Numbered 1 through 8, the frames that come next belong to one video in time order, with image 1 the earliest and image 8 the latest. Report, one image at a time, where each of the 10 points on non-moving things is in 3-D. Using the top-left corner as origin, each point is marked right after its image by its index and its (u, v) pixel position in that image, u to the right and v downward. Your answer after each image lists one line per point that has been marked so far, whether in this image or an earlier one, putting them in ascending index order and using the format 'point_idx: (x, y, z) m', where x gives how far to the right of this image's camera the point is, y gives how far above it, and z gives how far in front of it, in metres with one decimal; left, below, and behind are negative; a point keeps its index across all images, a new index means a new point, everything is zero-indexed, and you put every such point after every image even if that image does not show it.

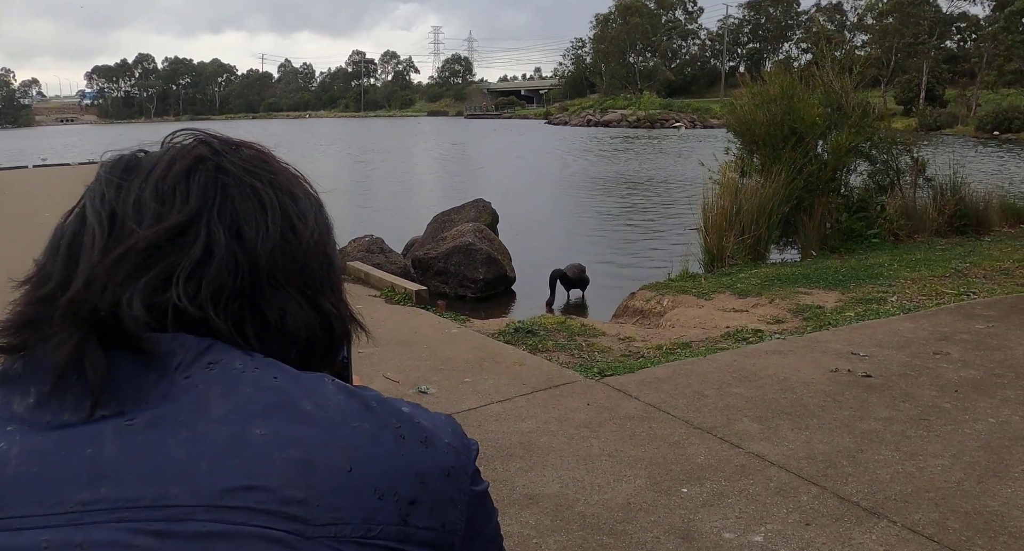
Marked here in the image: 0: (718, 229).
0: (+2.6, +0.6, +10.1) m
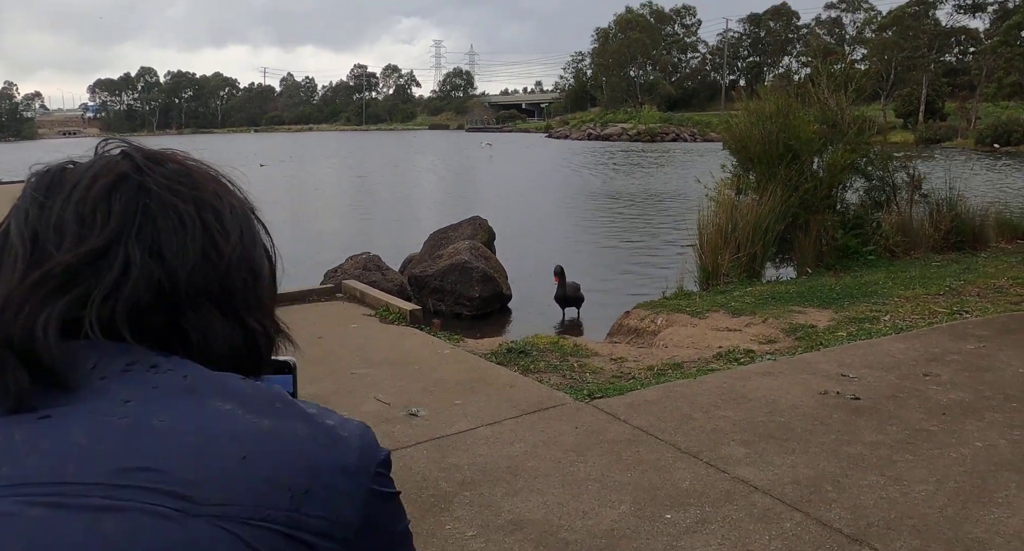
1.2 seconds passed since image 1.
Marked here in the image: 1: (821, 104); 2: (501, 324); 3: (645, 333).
0: (+2.5, +0.4, +10.1) m
1: (+4.5, +2.5, +11.4) m
2: (-0.1, -0.6, +9.6) m
3: (+1.3, -0.6, +7.7) m
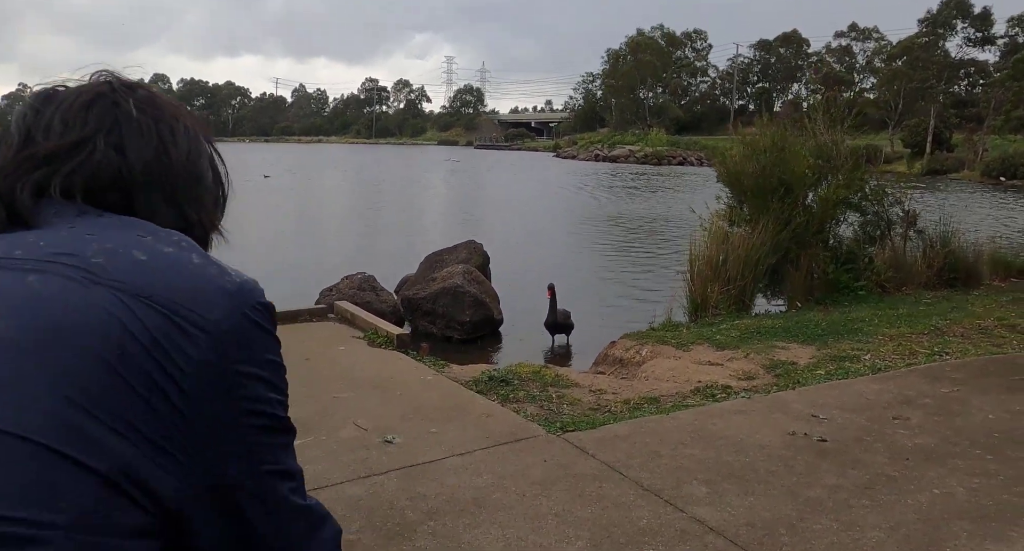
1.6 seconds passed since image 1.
0: (+2.4, 0.0, +10.2) m
1: (+4.5, +2.0, +11.6) m
2: (-0.3, -0.9, +9.7) m
3: (+1.2, -0.9, +7.8) m
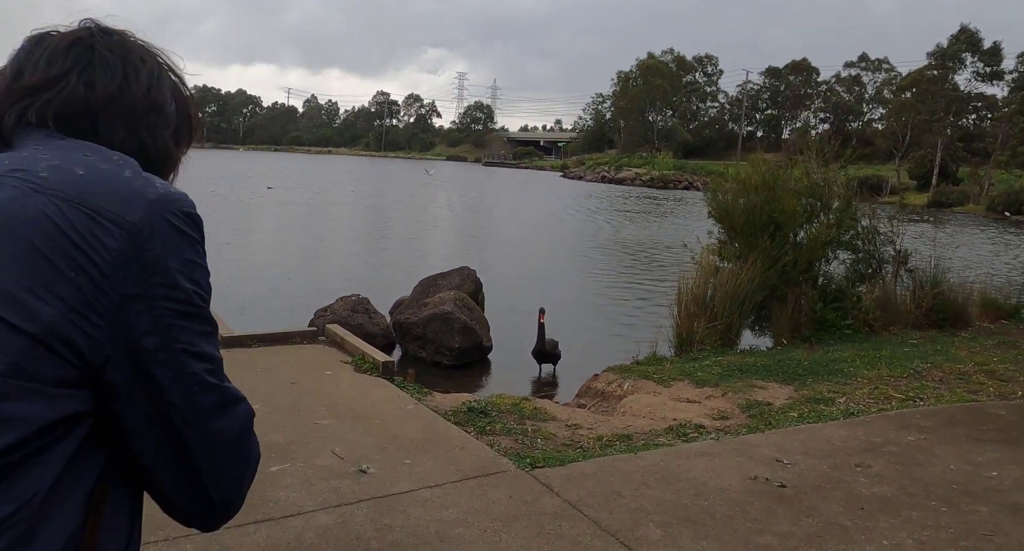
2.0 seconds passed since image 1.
0: (+2.3, -0.5, +10.4) m
1: (+4.4, +1.4, +11.8) m
2: (-0.4, -1.3, +9.9) m
3: (+1.0, -1.2, +8.0) m
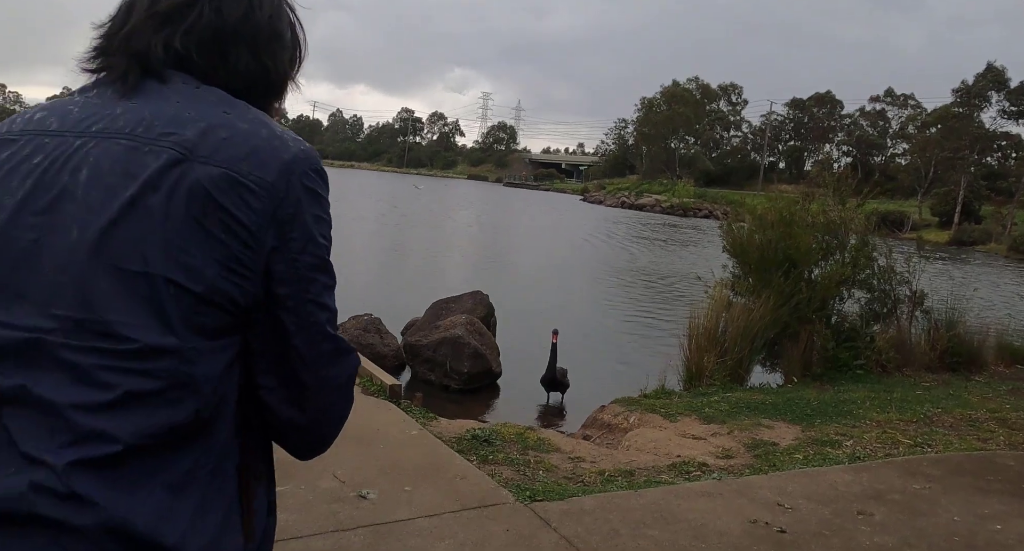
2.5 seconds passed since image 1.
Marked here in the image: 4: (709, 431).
0: (+2.4, -0.9, +10.3) m
1: (+4.6, +0.9, +11.7) m
2: (-0.3, -1.6, +9.9) m
3: (+1.1, -1.5, +8.0) m
4: (+1.9, -1.5, +7.5) m
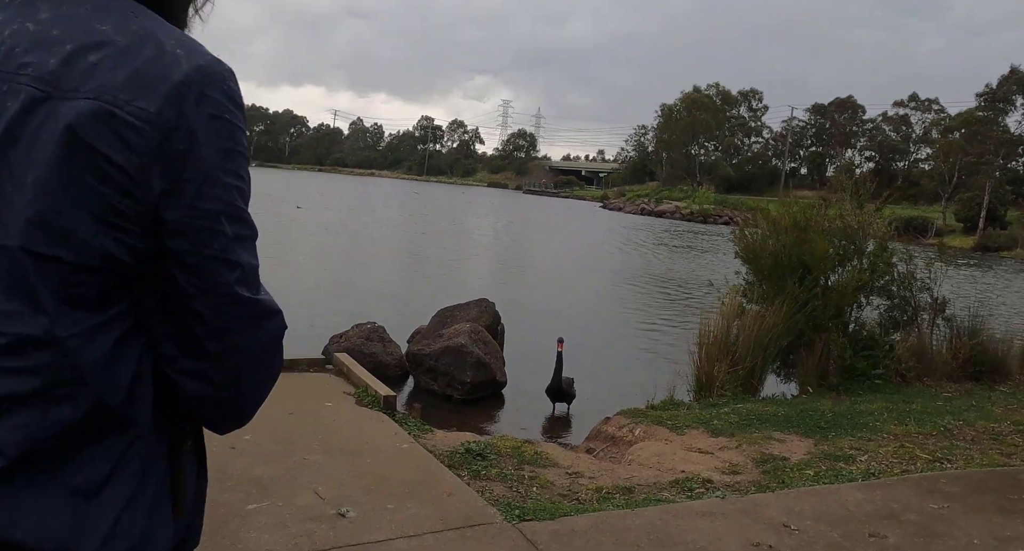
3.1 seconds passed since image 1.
0: (+2.5, -1.0, +10.0) m
1: (+4.7, +0.8, +11.4) m
2: (-0.3, -1.7, +9.6) m
3: (+1.1, -1.6, +7.7) m
4: (+1.9, -1.5, +7.2) m
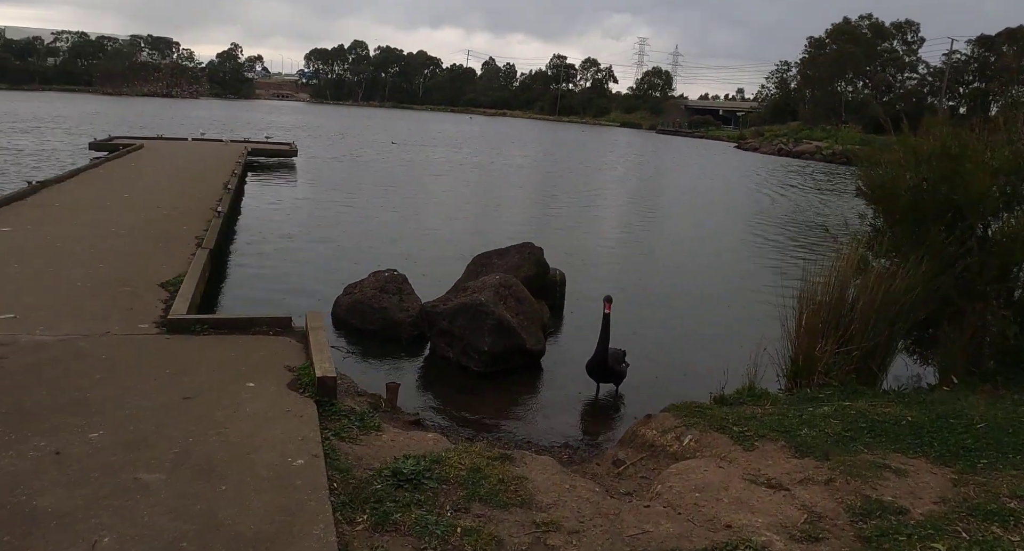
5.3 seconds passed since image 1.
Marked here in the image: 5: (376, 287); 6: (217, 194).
0: (+2.8, -0.5, +7.4) m
1: (+5.2, +1.3, +8.3) m
2: (0.0, -1.1, +7.5) m
3: (+1.0, -1.2, +5.4) m
4: (+1.7, -1.2, +4.8) m
5: (-1.6, -0.1, +9.0) m
6: (-6.0, +1.7, +16.1) m
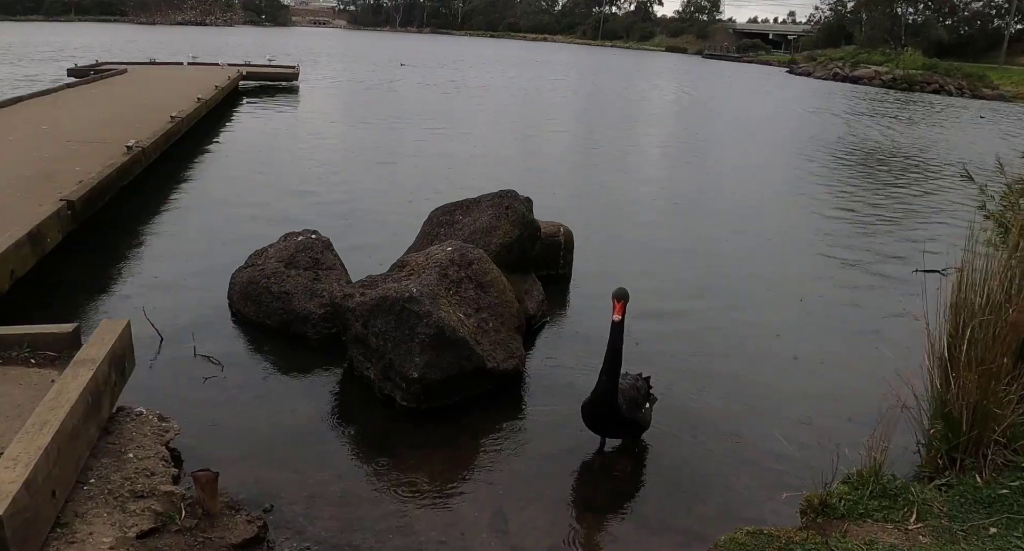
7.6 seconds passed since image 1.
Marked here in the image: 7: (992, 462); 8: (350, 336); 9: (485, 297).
0: (+2.5, -0.4, +4.4) m
1: (+5.0, +1.5, +5.0) m
2: (-0.3, -1.0, +4.7) m
3: (+0.6, -1.3, +2.5) m
4: (+1.3, -1.3, +1.9) m
5: (-1.8, +0.1, +6.1) m
6: (-5.8, +2.6, +13.3) m
7: (+2.5, -0.8, +4.2) m
8: (-1.0, -0.4, +5.2) m
9: (-0.1, -0.1, +5.5) m
